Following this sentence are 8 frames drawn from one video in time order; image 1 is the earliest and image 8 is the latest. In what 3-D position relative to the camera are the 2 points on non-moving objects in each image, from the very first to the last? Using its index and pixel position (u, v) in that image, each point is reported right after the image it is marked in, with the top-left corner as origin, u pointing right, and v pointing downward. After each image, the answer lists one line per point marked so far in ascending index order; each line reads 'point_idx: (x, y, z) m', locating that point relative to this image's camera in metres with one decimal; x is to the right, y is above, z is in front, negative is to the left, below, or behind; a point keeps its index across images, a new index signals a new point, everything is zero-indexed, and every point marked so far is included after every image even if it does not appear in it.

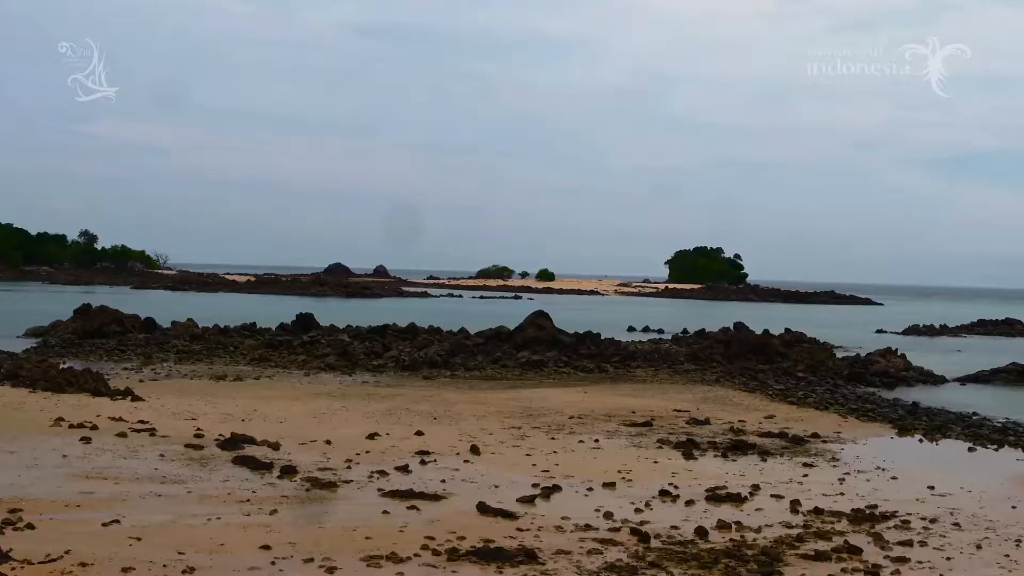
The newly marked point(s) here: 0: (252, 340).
0: (-3.4, -0.7, +11.4) m
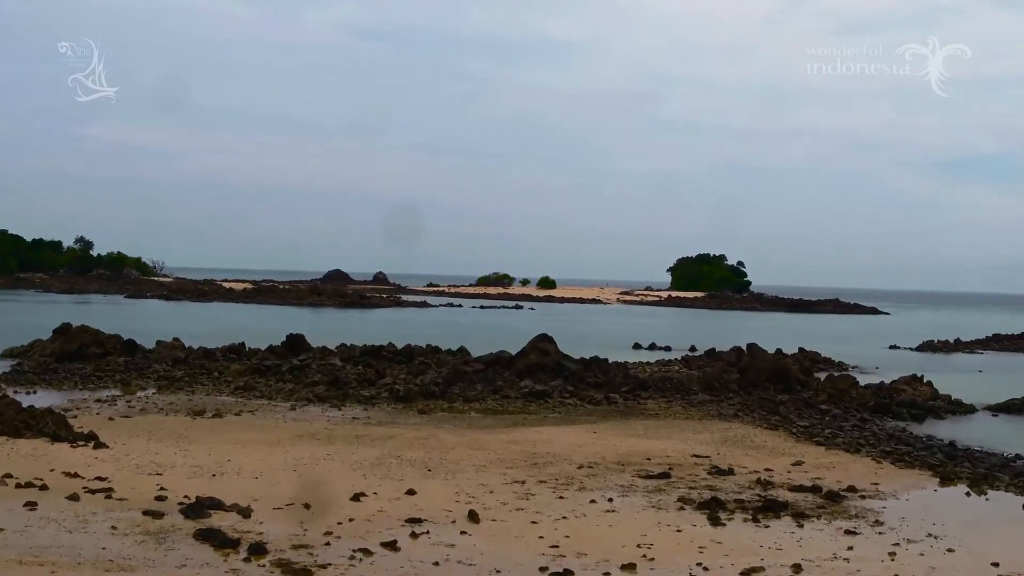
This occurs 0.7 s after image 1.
0: (-3.3, -0.9, +10.8) m
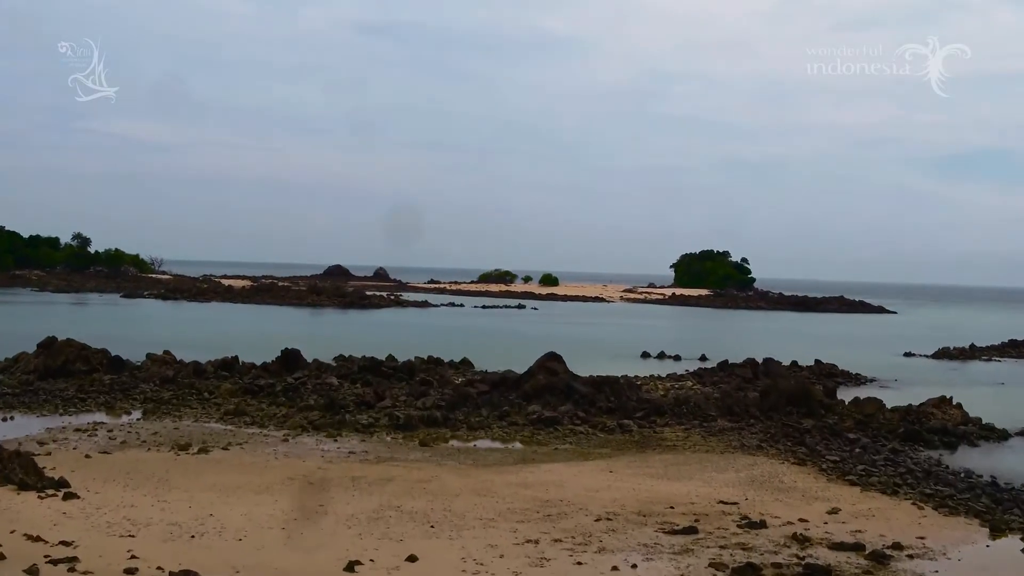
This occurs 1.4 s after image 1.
0: (-3.3, -1.1, +10.2) m
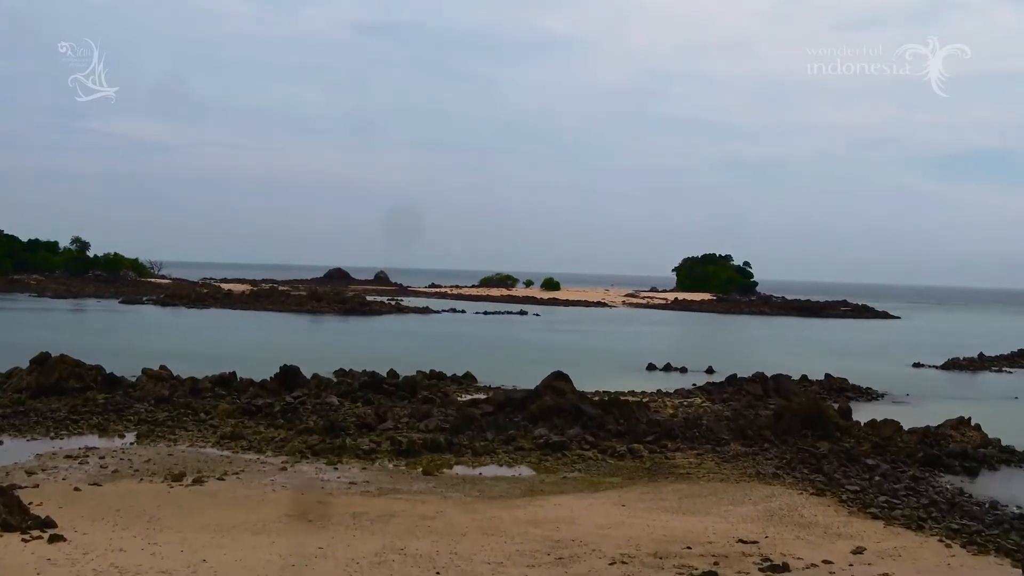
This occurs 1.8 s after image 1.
0: (-3.2, -1.3, +9.9) m
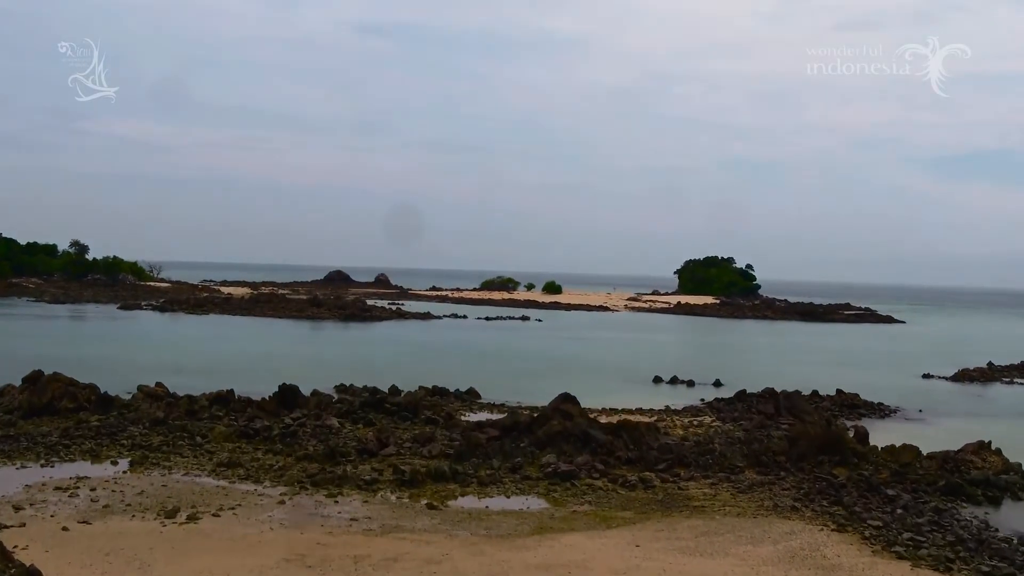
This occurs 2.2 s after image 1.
0: (-3.1, -1.5, +9.6) m
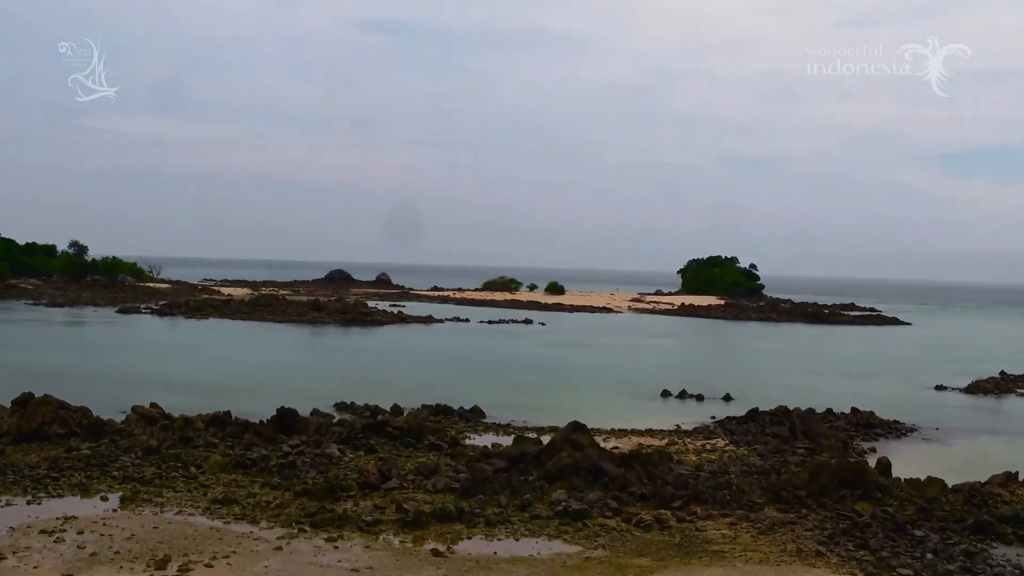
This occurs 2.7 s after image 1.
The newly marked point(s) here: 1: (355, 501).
0: (-3.0, -1.4, +9.2) m
1: (-1.3, -1.5, +7.8) m
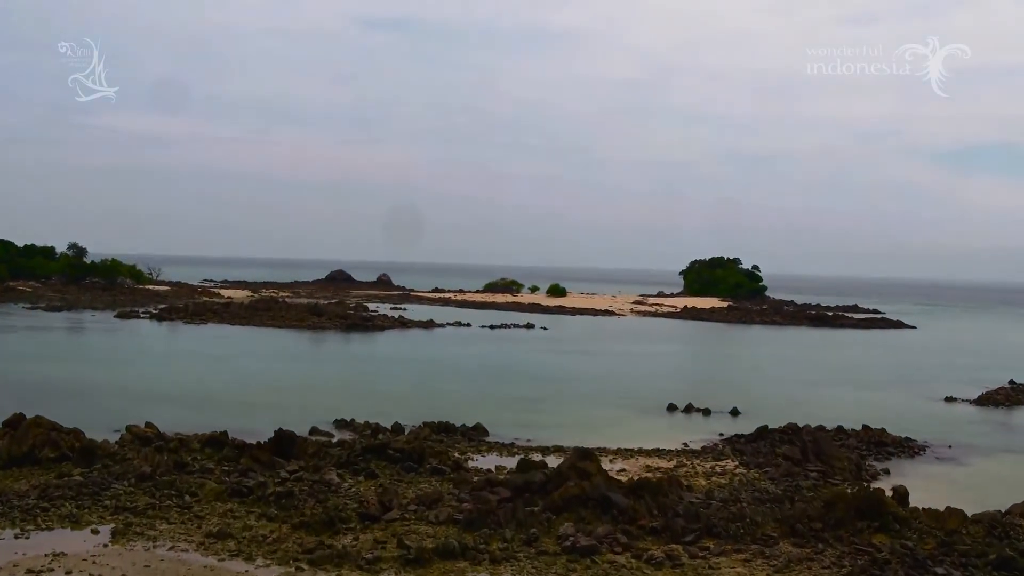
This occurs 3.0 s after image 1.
0: (-3.0, -0.5, +8.9) m
1: (-1.3, -0.6, +7.5) m
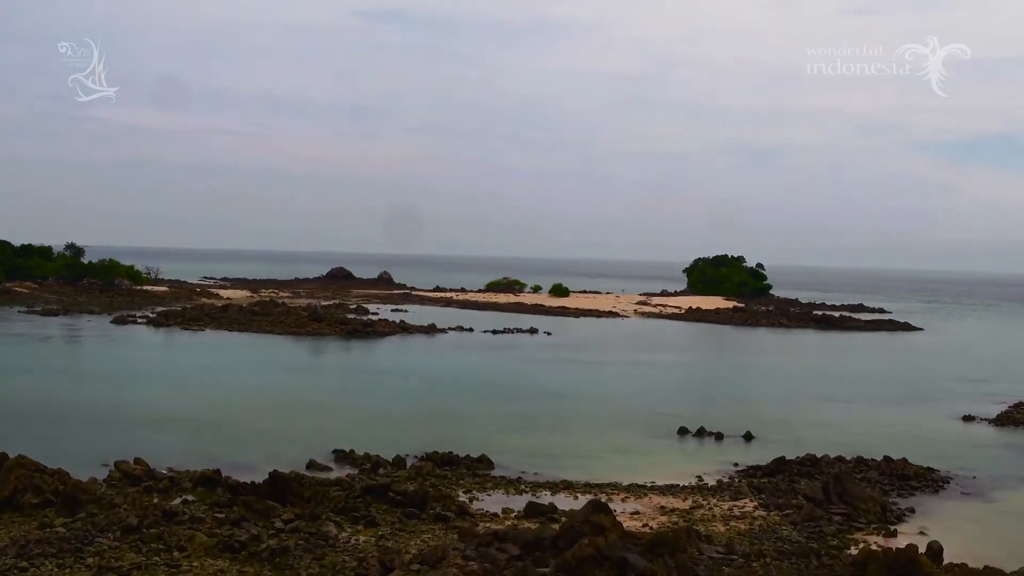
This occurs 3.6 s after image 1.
0: (-2.9, +1.4, +8.5) m
1: (-1.2, +1.4, +7.1) m
